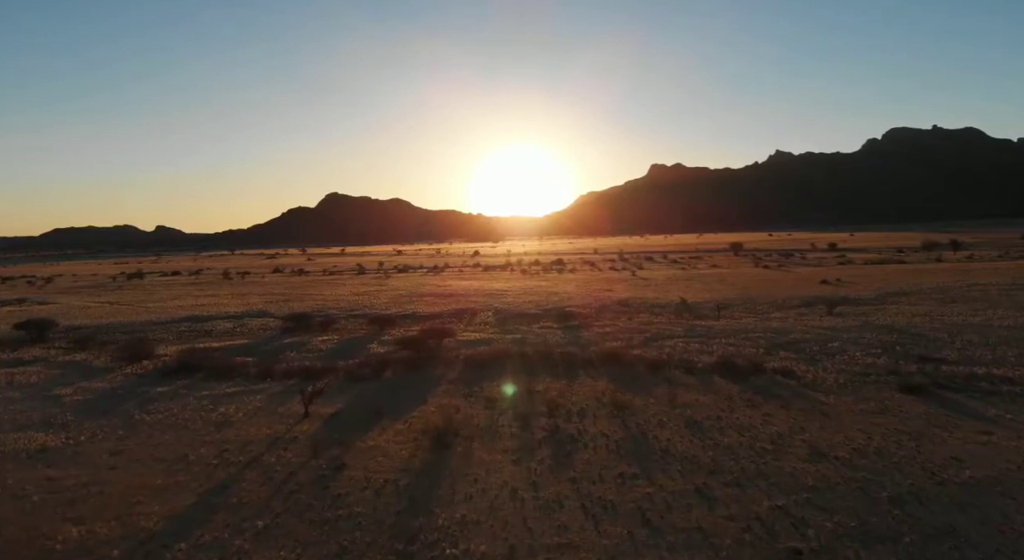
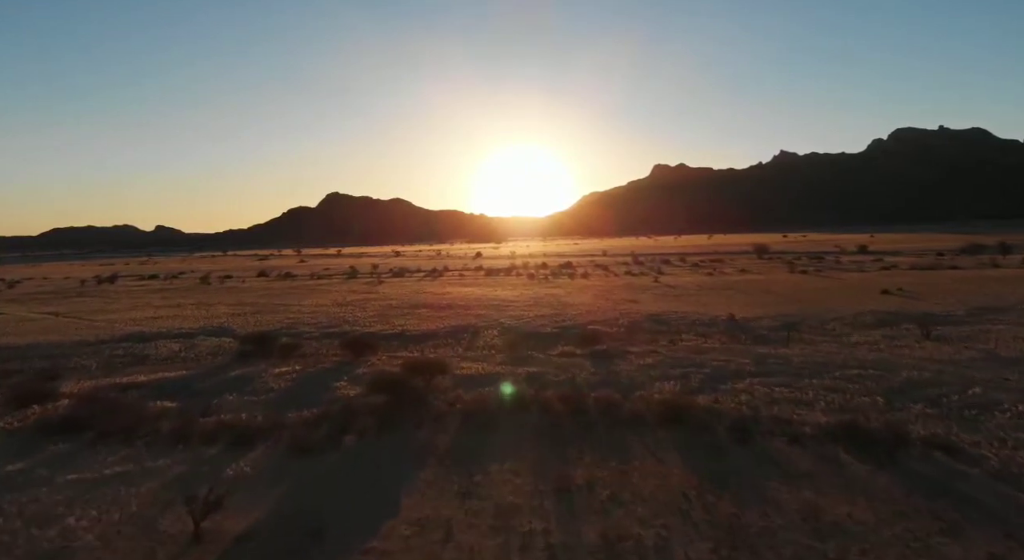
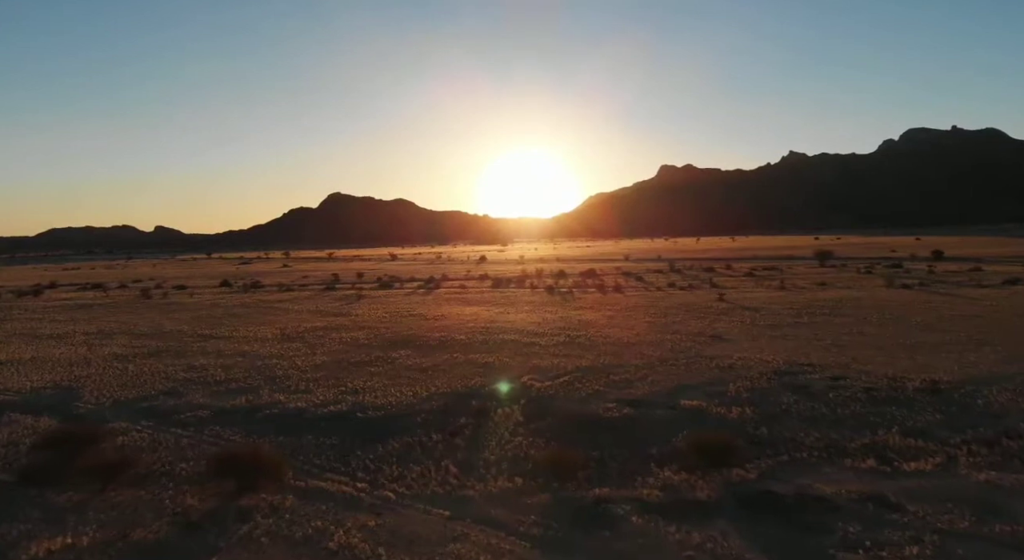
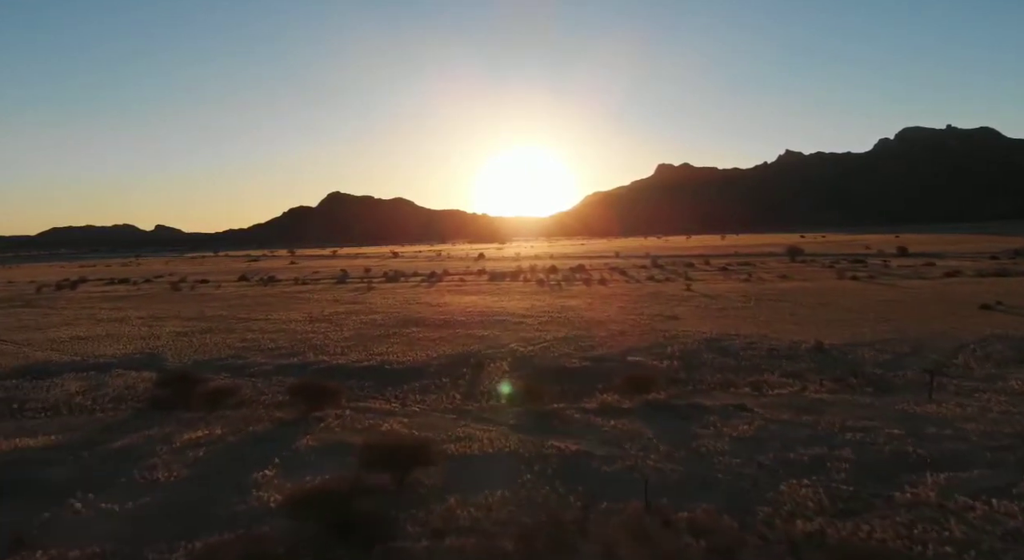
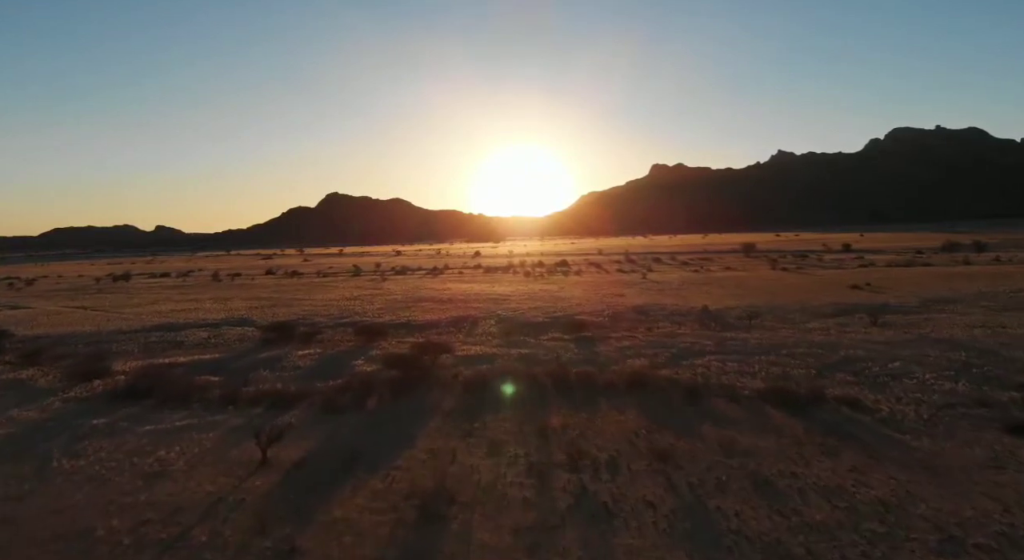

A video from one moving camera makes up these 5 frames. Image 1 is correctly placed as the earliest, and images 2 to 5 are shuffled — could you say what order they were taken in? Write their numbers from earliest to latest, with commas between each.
5, 2, 4, 3
